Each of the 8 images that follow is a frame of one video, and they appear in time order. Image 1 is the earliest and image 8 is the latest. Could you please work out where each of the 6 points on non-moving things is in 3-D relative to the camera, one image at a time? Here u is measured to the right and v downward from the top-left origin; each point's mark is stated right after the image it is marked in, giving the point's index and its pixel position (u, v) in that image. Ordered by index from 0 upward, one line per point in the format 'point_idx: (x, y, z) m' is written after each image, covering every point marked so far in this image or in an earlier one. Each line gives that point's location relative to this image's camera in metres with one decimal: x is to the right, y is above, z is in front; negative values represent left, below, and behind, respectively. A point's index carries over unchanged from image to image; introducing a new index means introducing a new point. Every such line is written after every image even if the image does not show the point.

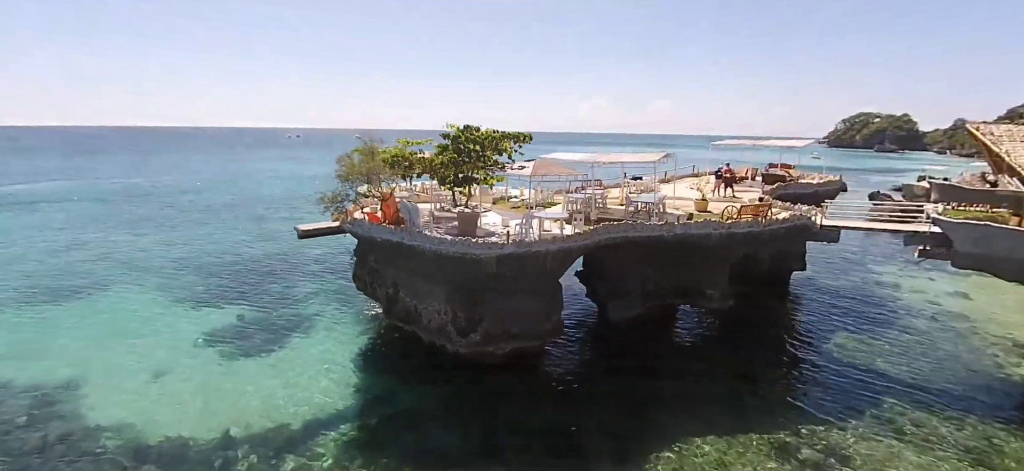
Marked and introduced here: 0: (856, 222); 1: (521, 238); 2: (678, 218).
0: (+10.6, +0.4, +14.0) m
1: (+0.2, -0.2, +11.8) m
2: (+5.6, +0.6, +15.3) m
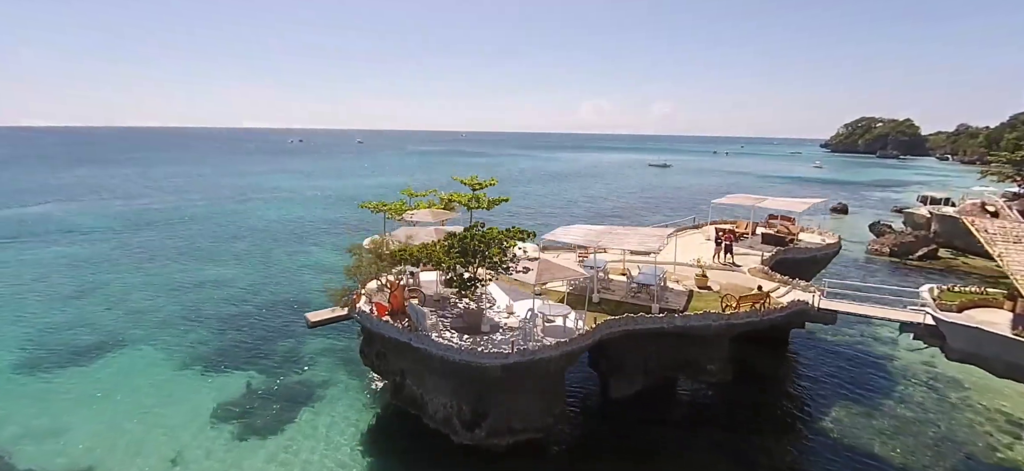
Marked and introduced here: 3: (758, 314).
0: (+10.7, -2.2, +14.3) m
1: (+0.2, -2.9, +12.1) m
2: (+5.7, -2.0, +15.5) m
3: (+7.3, -2.4, +13.6) m
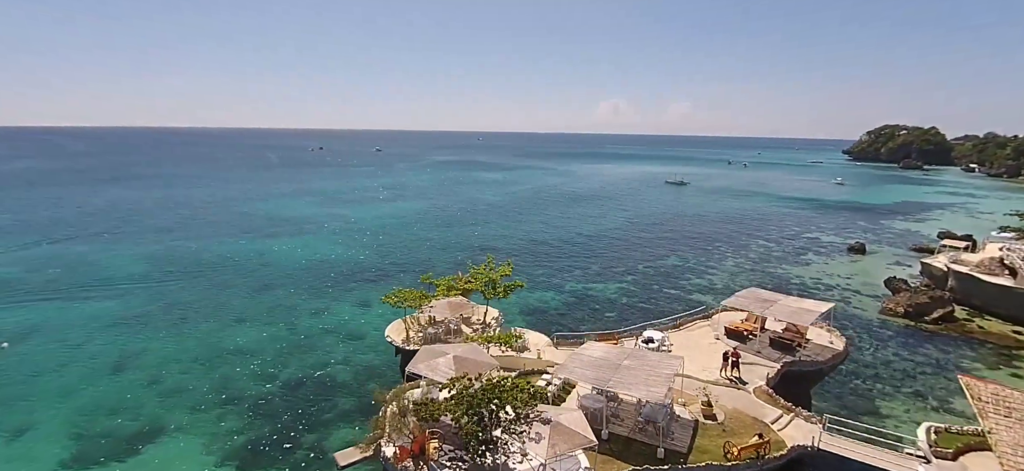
0: (+11.1, -7.0, +14.9) m
1: (+0.6, -7.8, +13.1) m
2: (+6.2, -6.8, +16.3) m
3: (+7.7, -7.2, +14.3) m
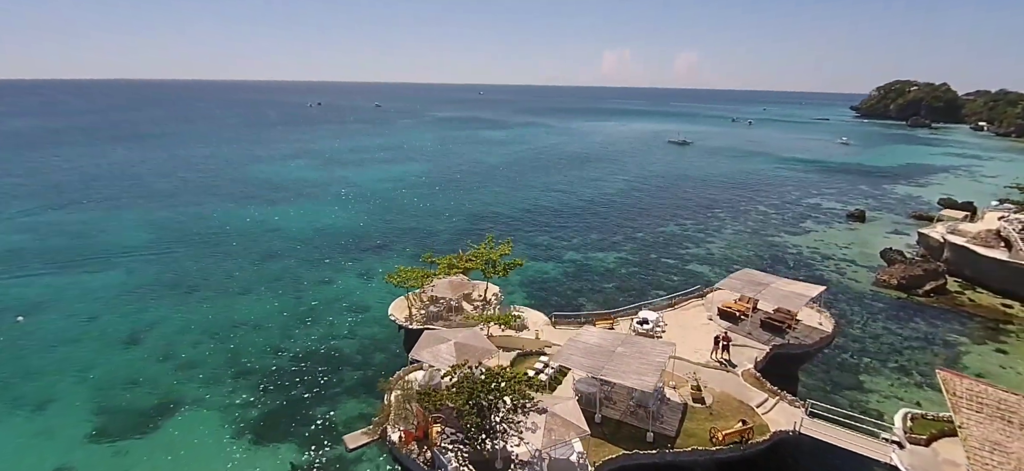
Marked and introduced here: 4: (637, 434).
0: (+11.0, -6.8, +15.7) m
1: (+0.5, -7.8, +14.1) m
2: (+6.1, -6.6, +17.2) m
3: (+7.7, -7.1, +15.2) m
4: (+4.4, -7.0, +16.1) m
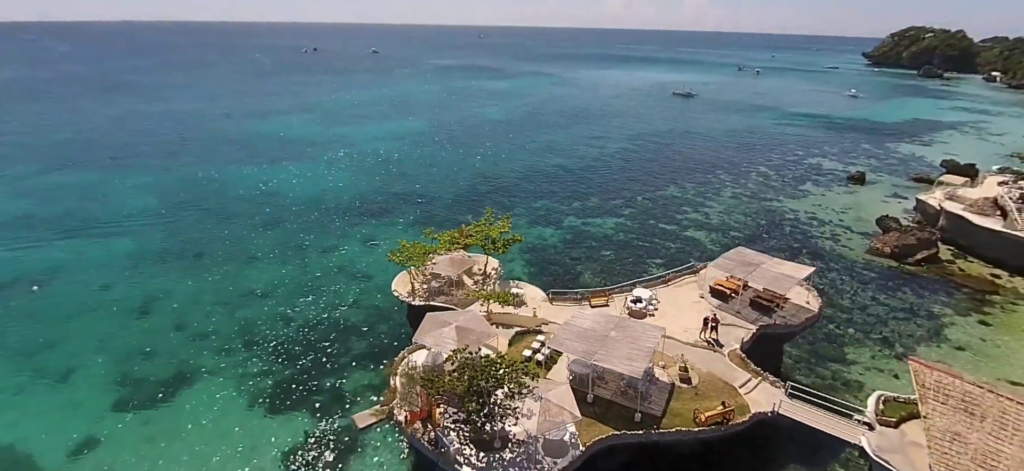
0: (+10.9, -6.6, +16.9) m
1: (+0.5, -7.8, +15.3) m
2: (+6.0, -6.2, +18.3) m
3: (+7.6, -6.9, +16.4) m
4: (+4.3, -6.8, +17.3) m
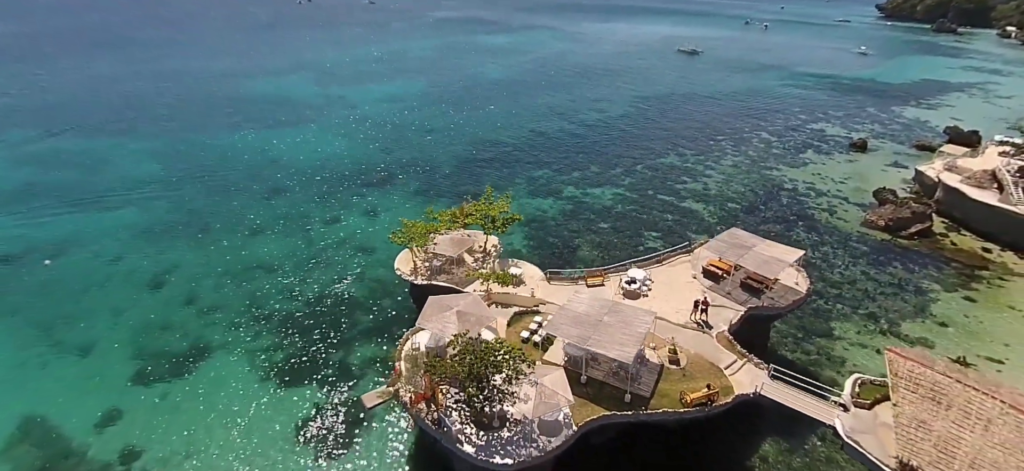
0: (+10.8, -6.3, +18.0) m
1: (+0.4, -7.6, +16.6) m
2: (+5.9, -5.8, +19.3) m
3: (+7.5, -6.6, +17.5) m
4: (+4.3, -6.4, +18.4) m
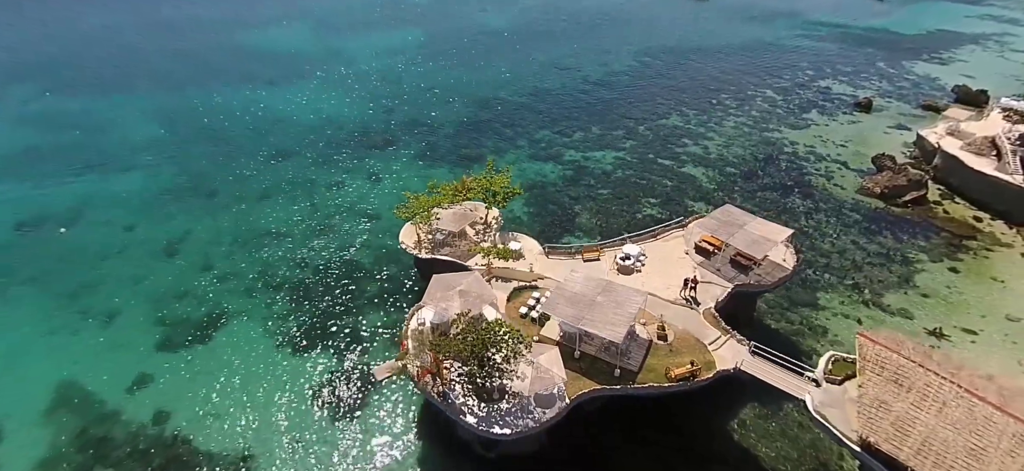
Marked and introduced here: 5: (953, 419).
0: (+10.8, -5.7, +19.4) m
1: (+0.3, -7.3, +18.3) m
2: (+5.9, -5.1, +20.7) m
3: (+7.4, -6.1, +19.1) m
4: (+4.2, -5.8, +19.9) m
5: (+13.6, -5.6, +14.0) m
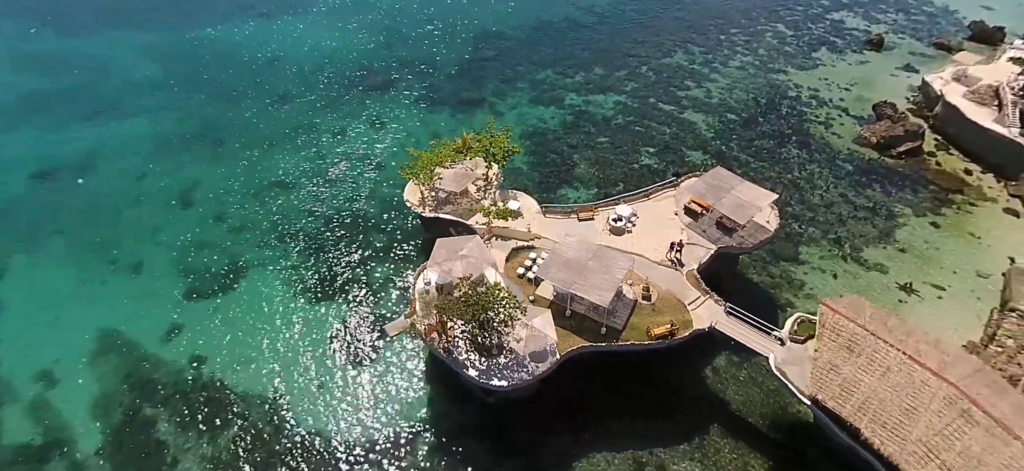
0: (+10.6, -4.4, +21.5) m
1: (+0.2, -6.1, +20.7) m
2: (+5.8, -3.5, +22.7) m
3: (+7.3, -4.9, +21.2) m
4: (+4.1, -4.5, +22.0) m
5: (+13.4, -5.2, +16.1) m
